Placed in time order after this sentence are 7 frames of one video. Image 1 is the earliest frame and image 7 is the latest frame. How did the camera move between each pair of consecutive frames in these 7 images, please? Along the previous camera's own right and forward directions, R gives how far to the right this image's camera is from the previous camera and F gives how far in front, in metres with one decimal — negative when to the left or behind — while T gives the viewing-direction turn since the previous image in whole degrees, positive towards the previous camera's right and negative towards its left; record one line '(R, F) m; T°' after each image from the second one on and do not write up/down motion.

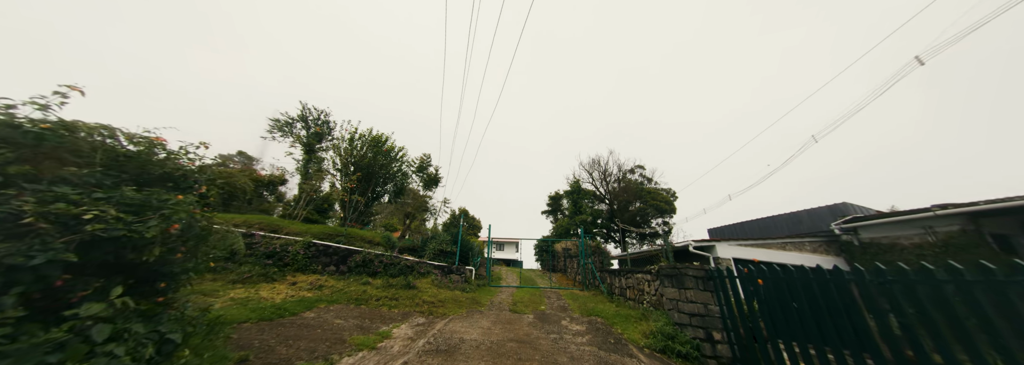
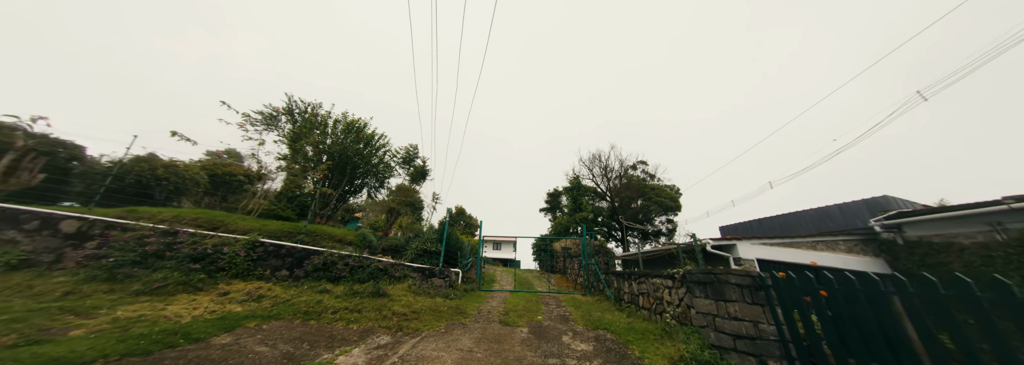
(+0.2, +0.9) m; 0°
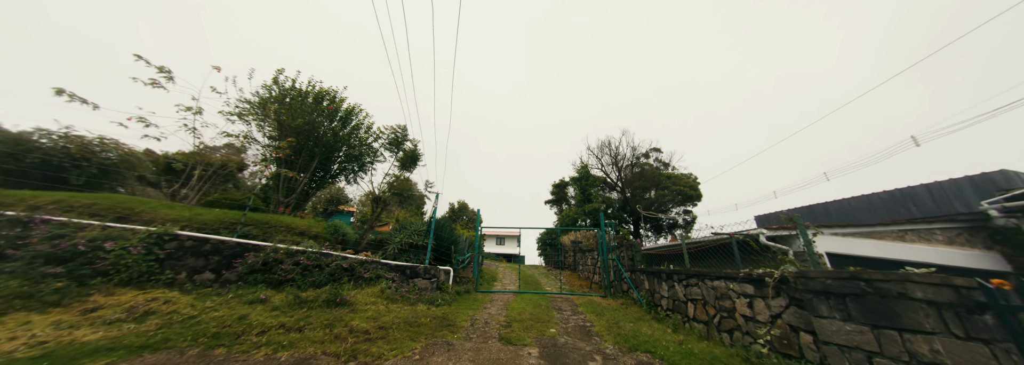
(0.0, +1.3) m; -1°
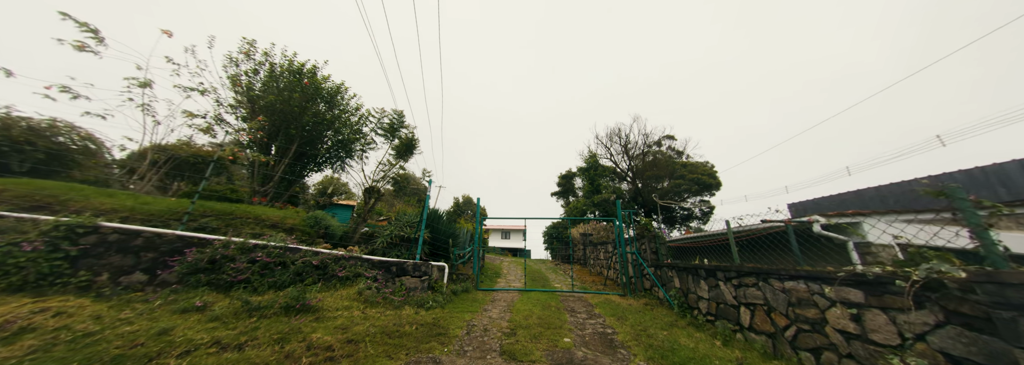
(0.0, +0.8) m; -1°
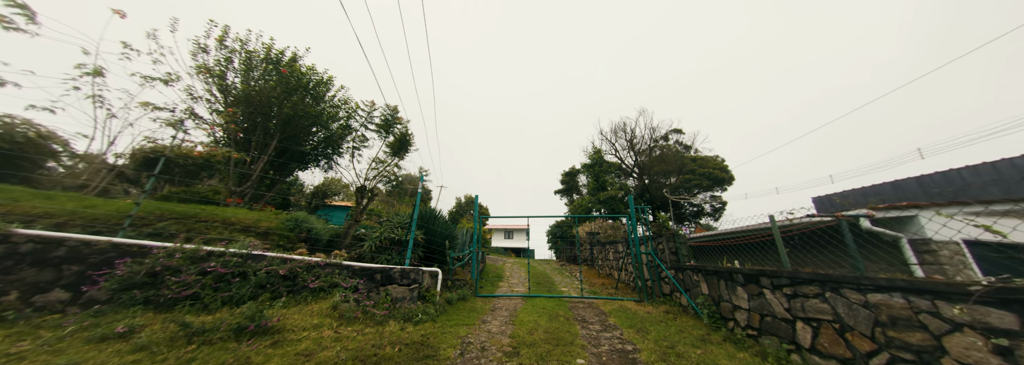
(0.0, +0.5) m; -1°
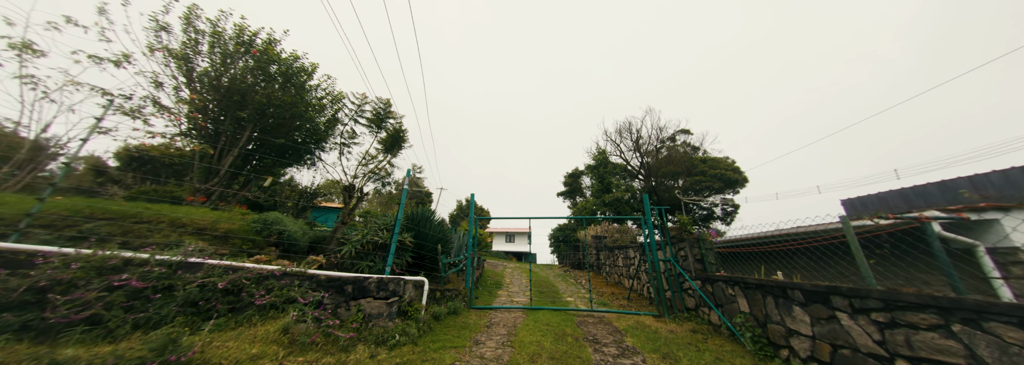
(0.0, +0.6) m; -1°
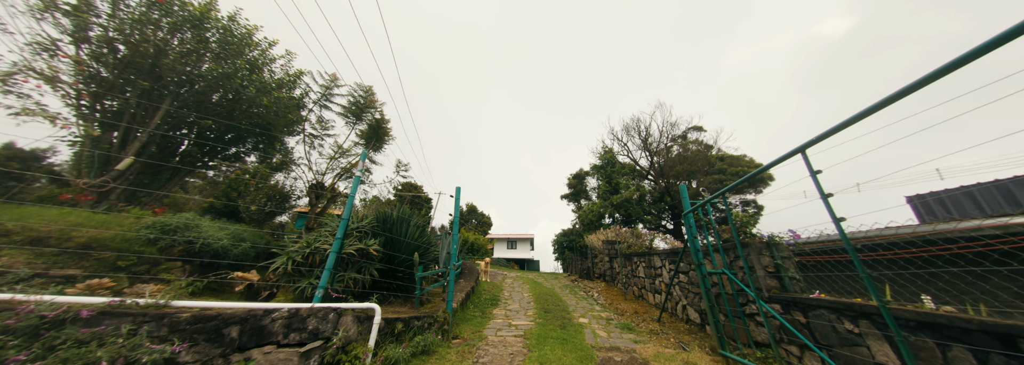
(+0.1, +1.1) m; -1°
